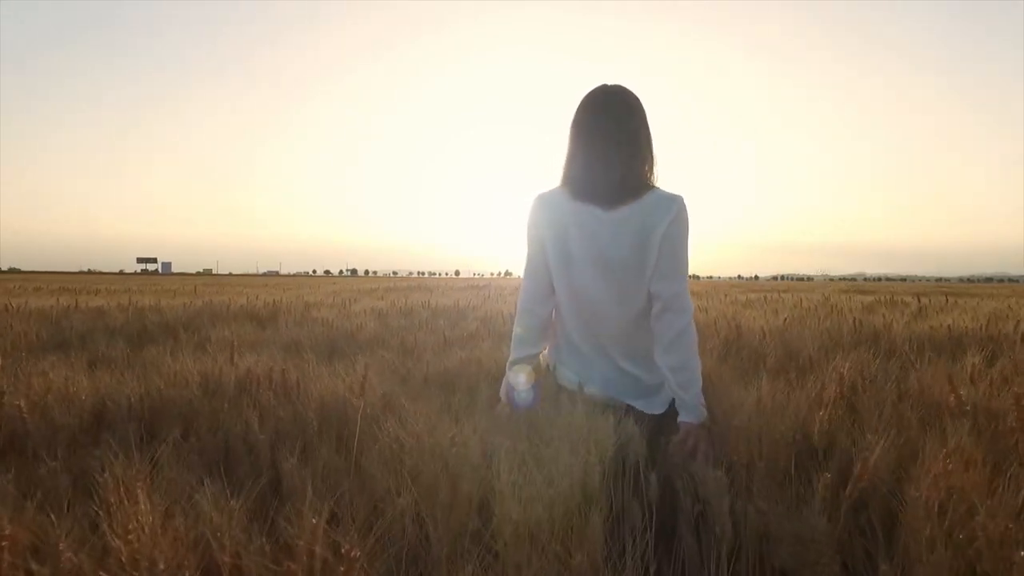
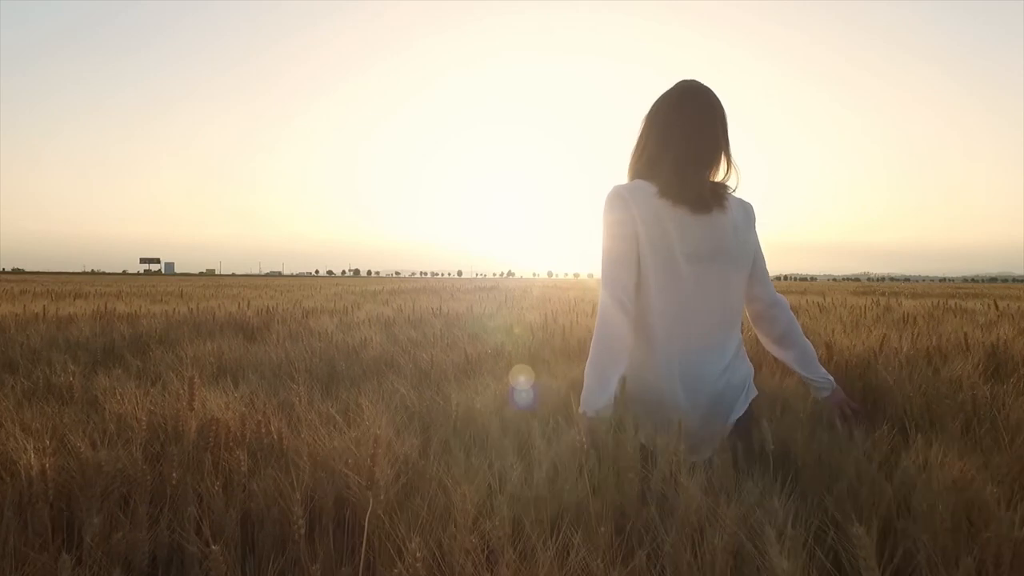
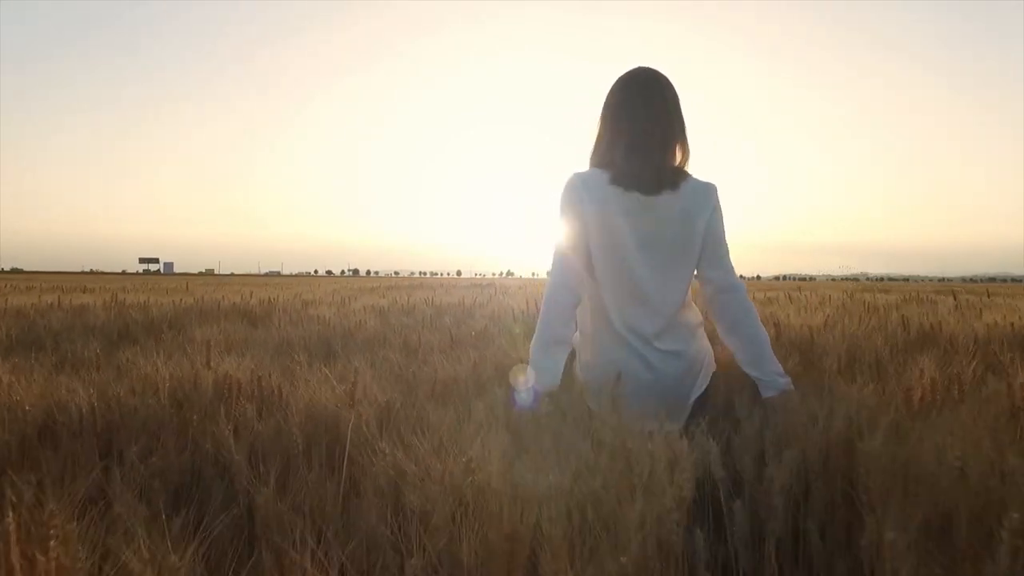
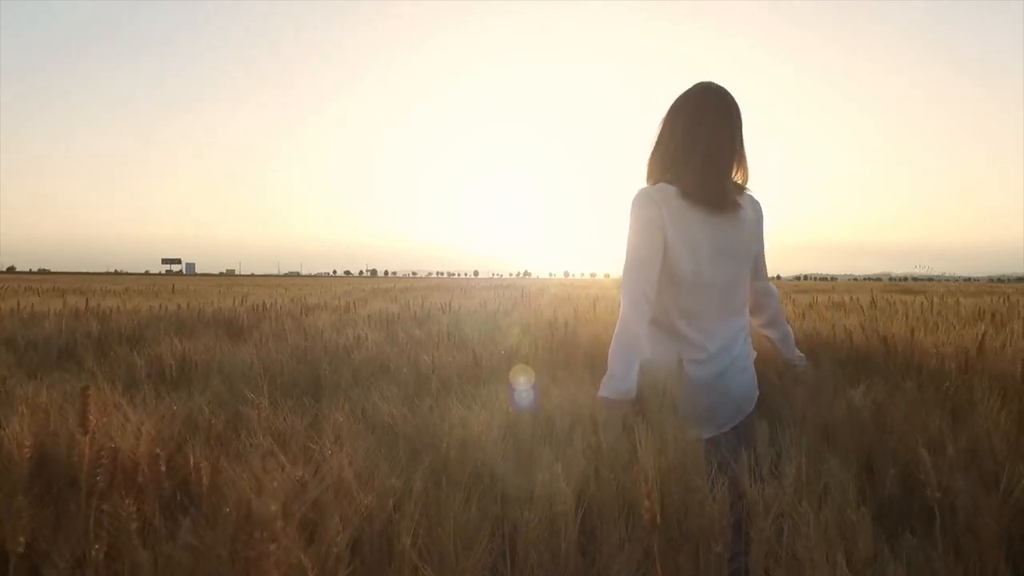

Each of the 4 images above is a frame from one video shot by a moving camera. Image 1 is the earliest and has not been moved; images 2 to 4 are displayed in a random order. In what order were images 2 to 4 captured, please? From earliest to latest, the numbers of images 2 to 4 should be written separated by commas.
3, 2, 4
